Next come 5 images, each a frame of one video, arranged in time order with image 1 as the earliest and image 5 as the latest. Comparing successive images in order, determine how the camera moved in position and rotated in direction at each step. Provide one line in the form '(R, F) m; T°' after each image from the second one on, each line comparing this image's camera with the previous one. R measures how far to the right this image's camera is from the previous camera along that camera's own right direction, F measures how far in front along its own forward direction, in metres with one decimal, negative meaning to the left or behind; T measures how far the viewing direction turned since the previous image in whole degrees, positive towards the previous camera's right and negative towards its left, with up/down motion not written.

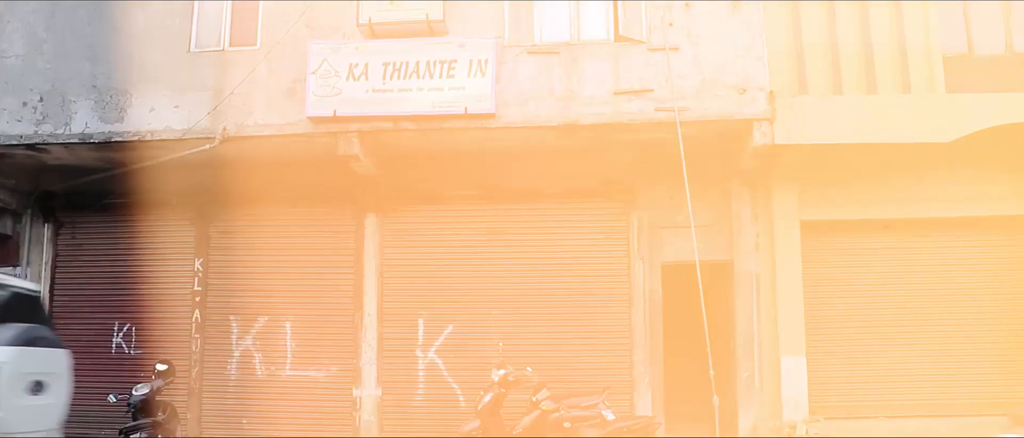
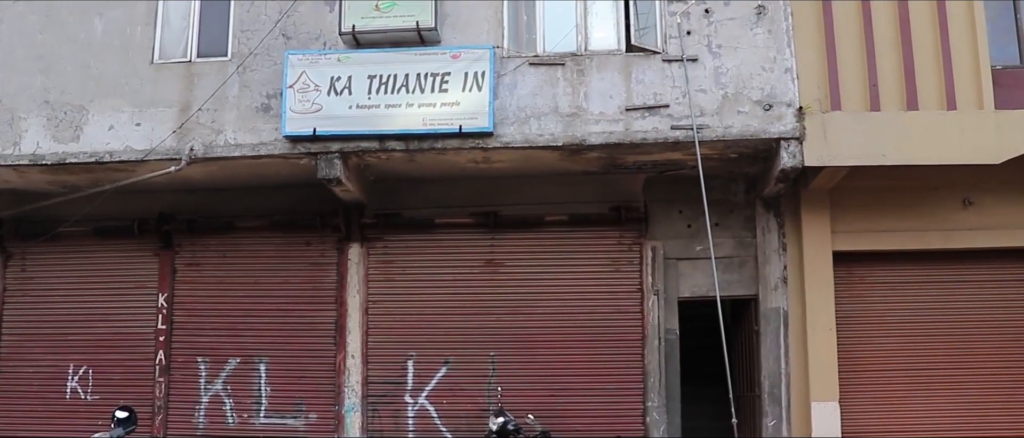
(0.0, +0.9) m; 0°
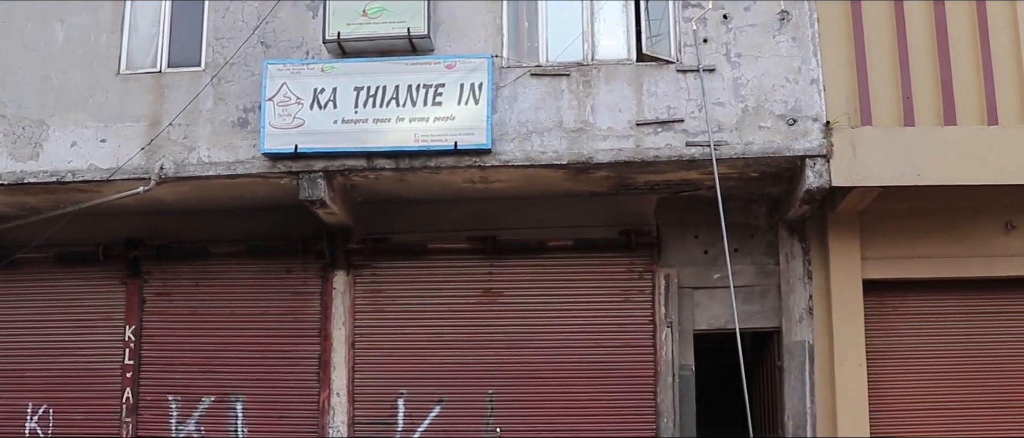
(0.0, +0.7) m; 0°
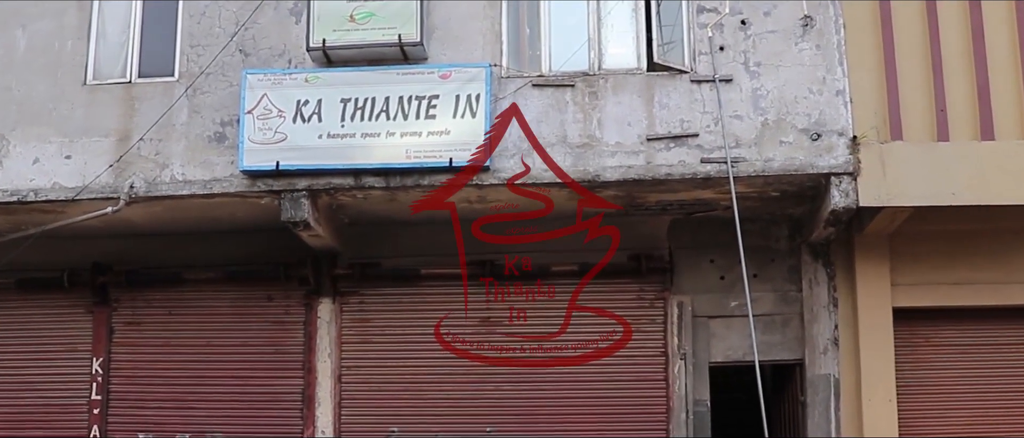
(0.0, +0.5) m; 0°
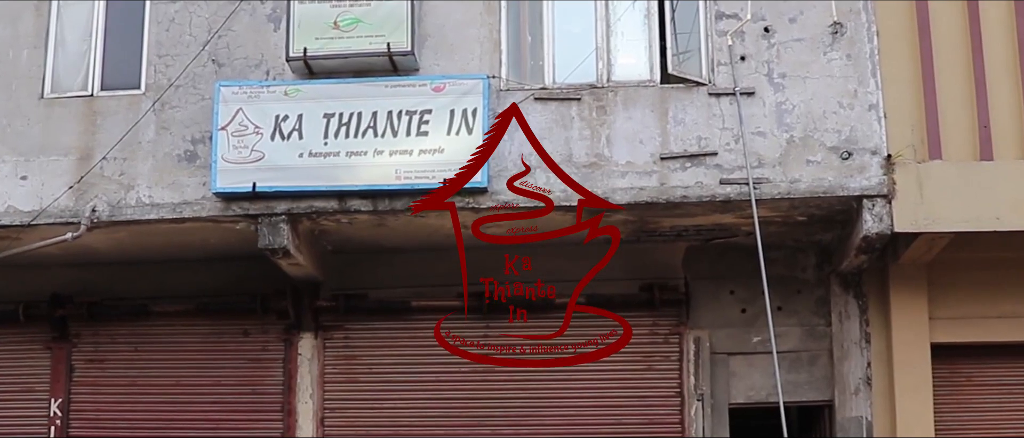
(0.0, +0.6) m; 0°
